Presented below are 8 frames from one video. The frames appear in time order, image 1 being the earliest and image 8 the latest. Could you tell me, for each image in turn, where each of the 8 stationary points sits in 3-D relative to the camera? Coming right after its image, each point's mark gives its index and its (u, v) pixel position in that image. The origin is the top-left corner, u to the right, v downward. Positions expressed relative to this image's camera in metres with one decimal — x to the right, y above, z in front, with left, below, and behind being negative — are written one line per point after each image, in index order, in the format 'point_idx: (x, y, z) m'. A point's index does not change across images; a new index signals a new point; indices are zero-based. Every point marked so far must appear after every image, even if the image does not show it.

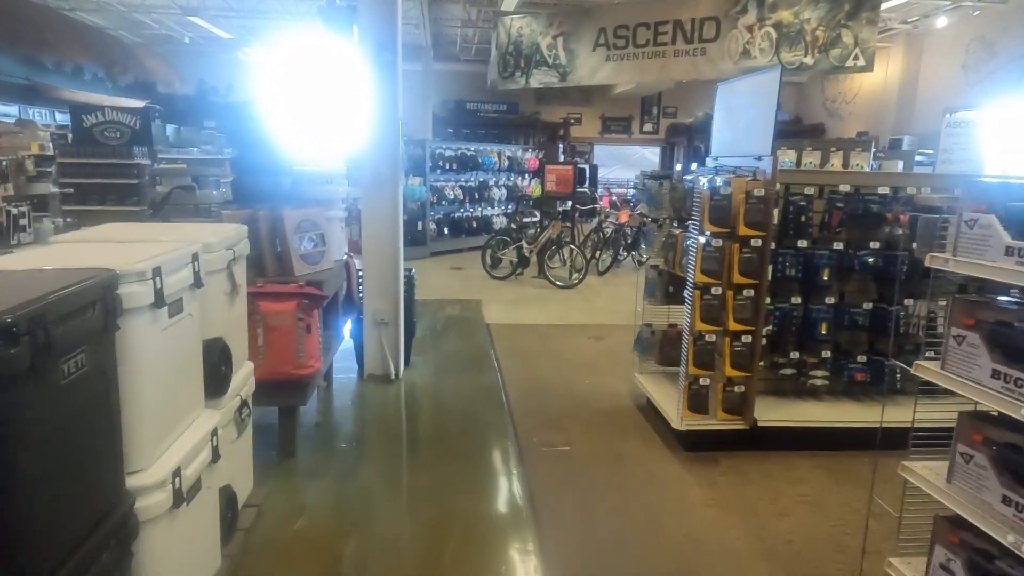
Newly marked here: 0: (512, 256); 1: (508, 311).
0: (0.0, +0.4, +7.9) m
1: (-0.1, -0.2, +6.3) m
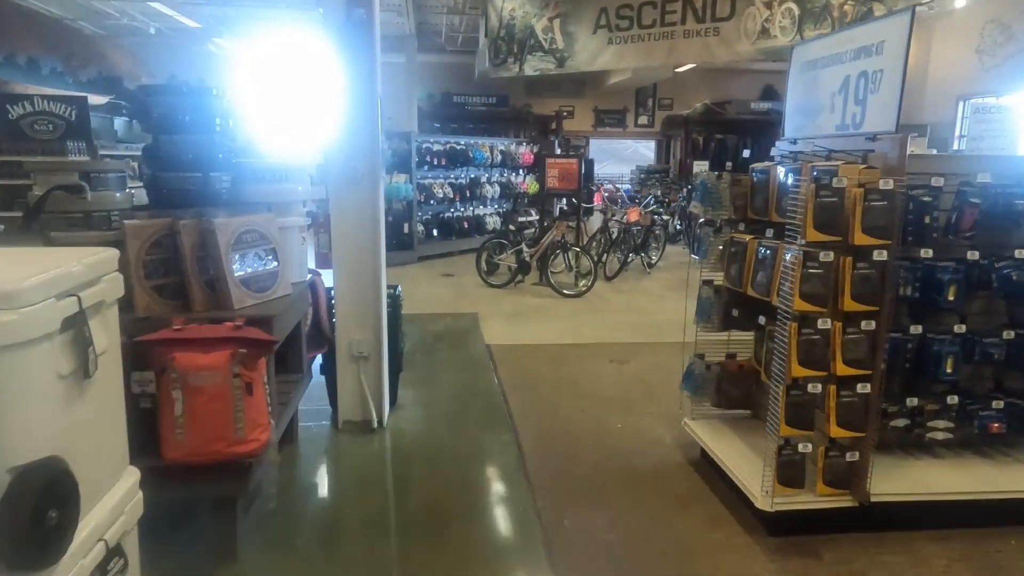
0: (0.0, +0.3, +7.1) m
1: (0.0, -0.3, +5.4) m
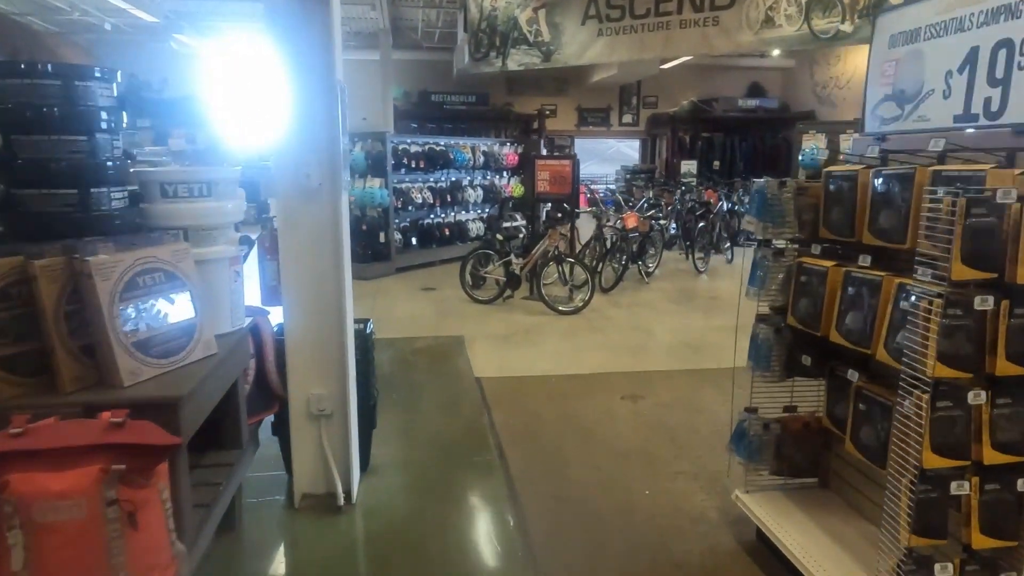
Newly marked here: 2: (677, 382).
0: (-0.1, +0.1, +6.4) m
1: (-0.1, -0.5, +4.8) m
2: (+1.0, -0.6, +4.0) m
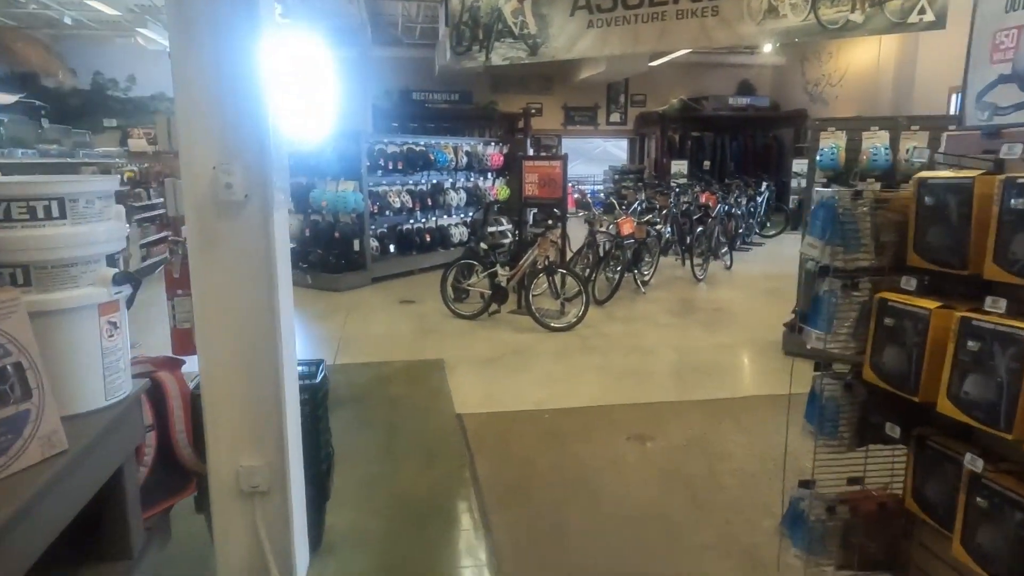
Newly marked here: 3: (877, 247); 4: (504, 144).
0: (-0.3, 0.0, +5.8) m
1: (-0.2, -0.6, +4.2) m
2: (+0.9, -0.7, +3.5) m
3: (+0.9, +0.1, +1.7) m
4: (-0.1, +2.2, +9.9) m
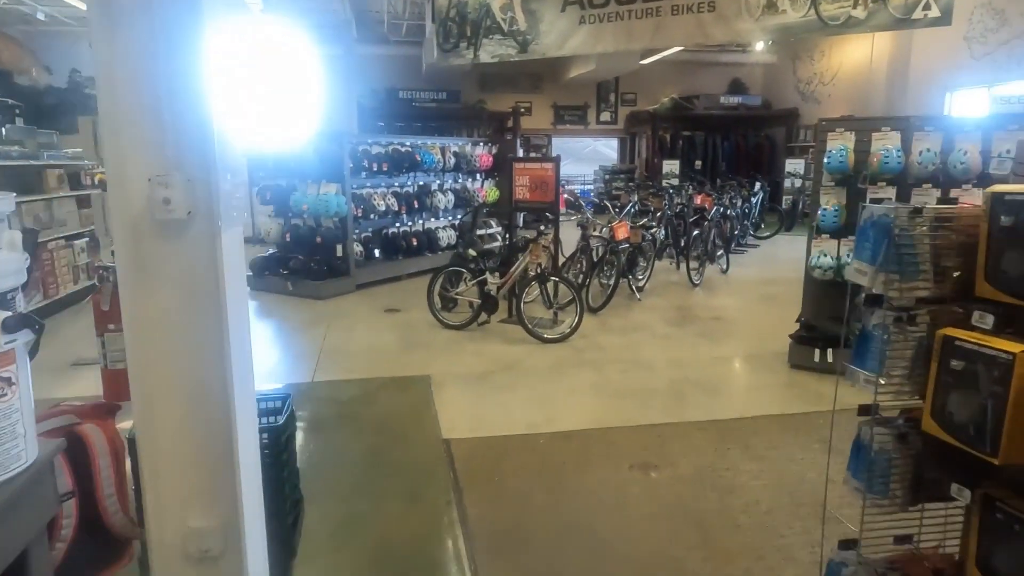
0: (-0.4, -0.1, +5.5) m
1: (-0.2, -0.7, +3.9) m
2: (+0.9, -0.8, +3.3) m
3: (+0.9, 0.0, +1.4) m
4: (-0.3, +2.1, +9.6) m
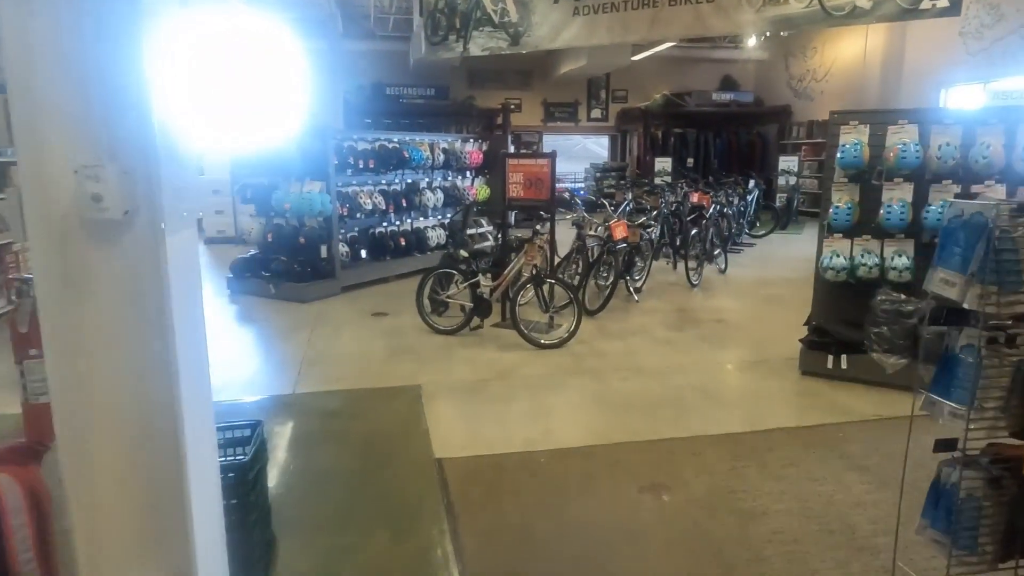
0: (-0.4, -0.1, +5.3) m
1: (-0.2, -0.7, +3.7) m
2: (+0.9, -0.8, +3.0) m
3: (+0.9, 0.0, +1.2) m
4: (-0.4, +2.1, +9.4) m
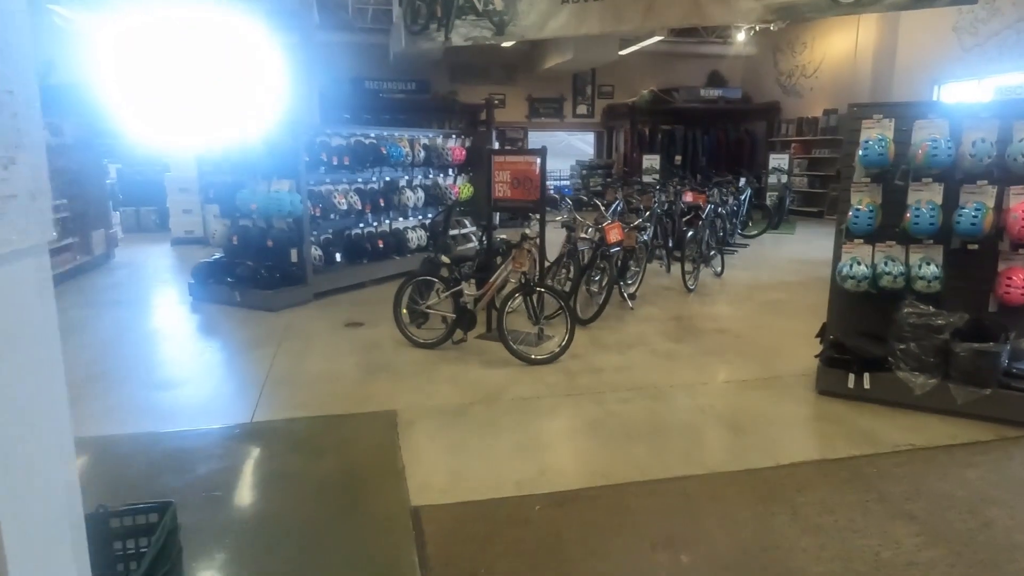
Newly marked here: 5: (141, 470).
0: (-0.5, -0.2, +4.8) m
1: (-0.3, -0.8, +3.2) m
2: (+0.9, -0.9, +2.6) m
3: (+0.9, -0.1, +0.7) m
4: (-0.6, +2.0, +8.9) m
5: (-1.7, -0.8, +3.1) m
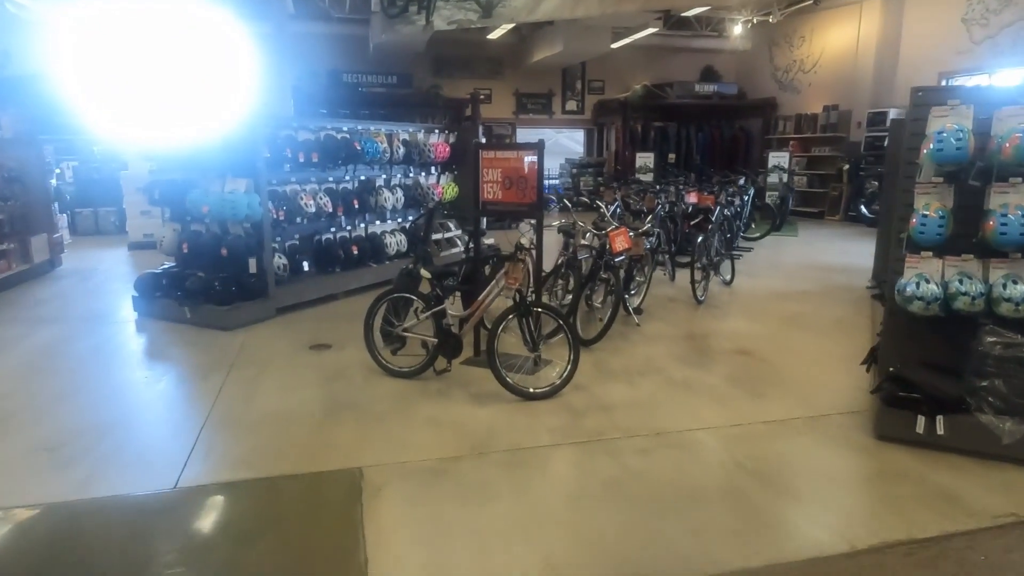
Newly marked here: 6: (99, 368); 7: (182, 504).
0: (-0.6, -0.3, +4.1) m
1: (-0.3, -0.9, +2.5) m
2: (+0.9, -1.0, +1.9) m
3: (+1.0, -0.2, 0.0) m
4: (-0.8, +1.9, +8.2) m
5: (-1.7, -1.0, +2.3) m
6: (-2.8, -0.5, +4.5) m
7: (-1.4, -0.9, +2.7) m
